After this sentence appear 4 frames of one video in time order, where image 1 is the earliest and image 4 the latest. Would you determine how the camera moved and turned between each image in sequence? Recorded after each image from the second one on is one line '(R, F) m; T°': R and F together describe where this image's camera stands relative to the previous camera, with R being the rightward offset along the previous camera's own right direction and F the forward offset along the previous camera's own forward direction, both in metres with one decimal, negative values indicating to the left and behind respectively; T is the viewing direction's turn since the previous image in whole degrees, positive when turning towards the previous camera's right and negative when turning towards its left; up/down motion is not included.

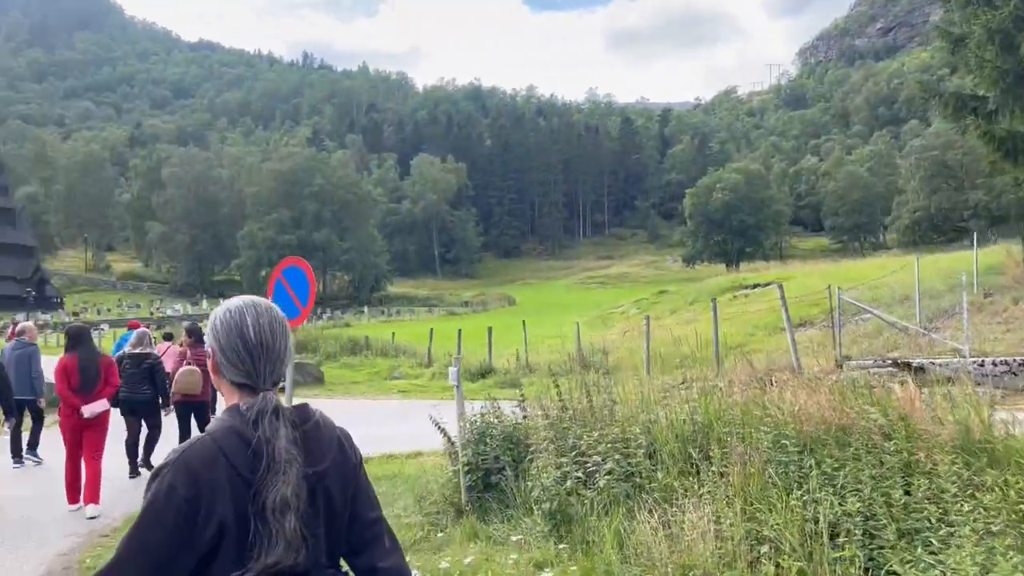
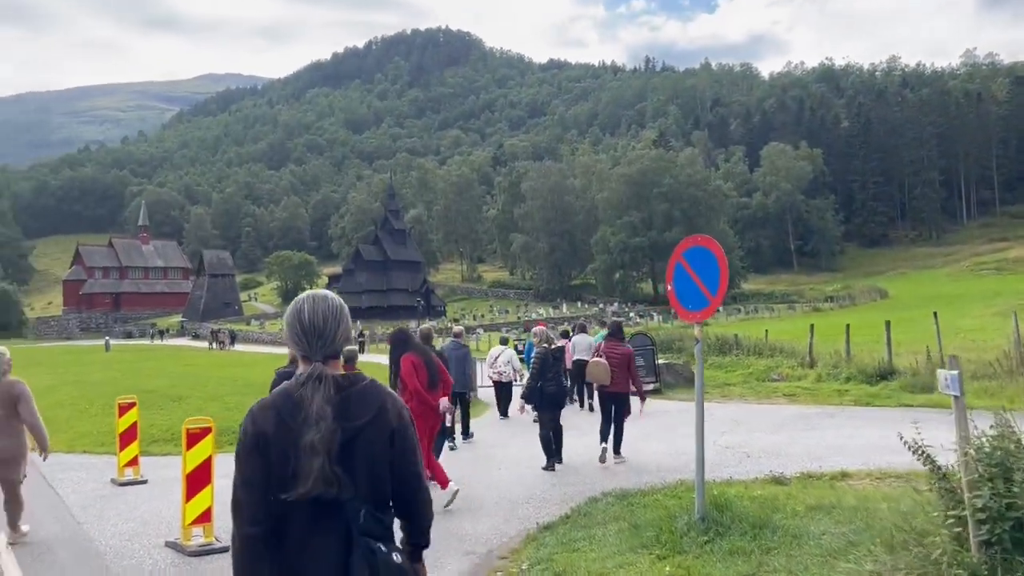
(-0.9, +1.6) m; -23°
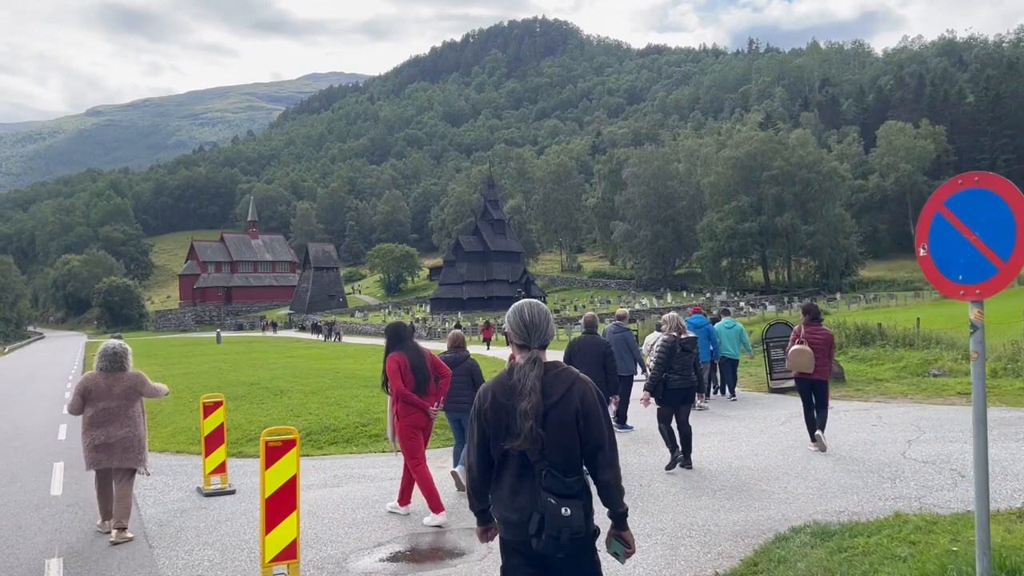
(-0.5, +2.1) m; -7°
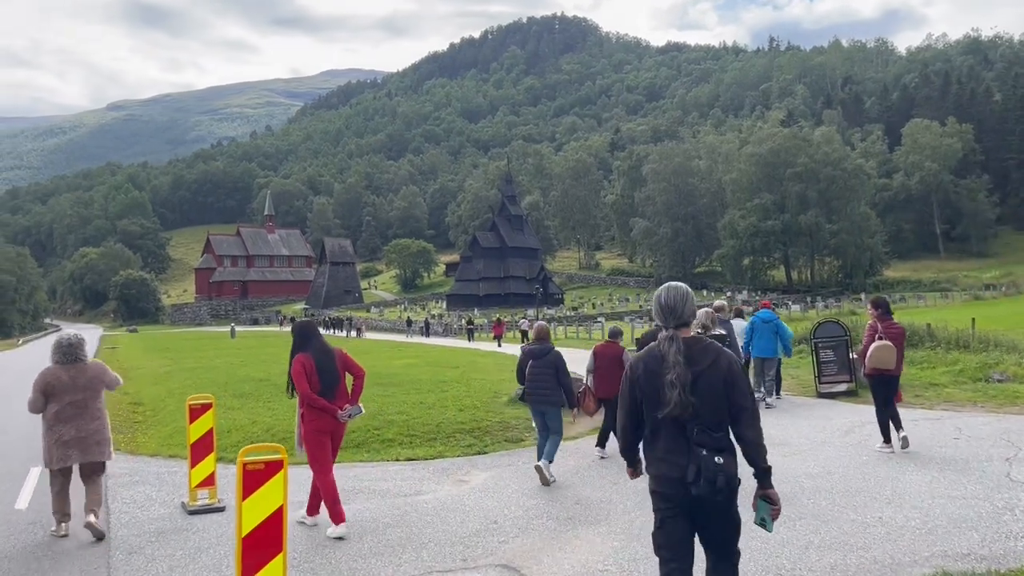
(-0.2, +1.6) m; -1°
